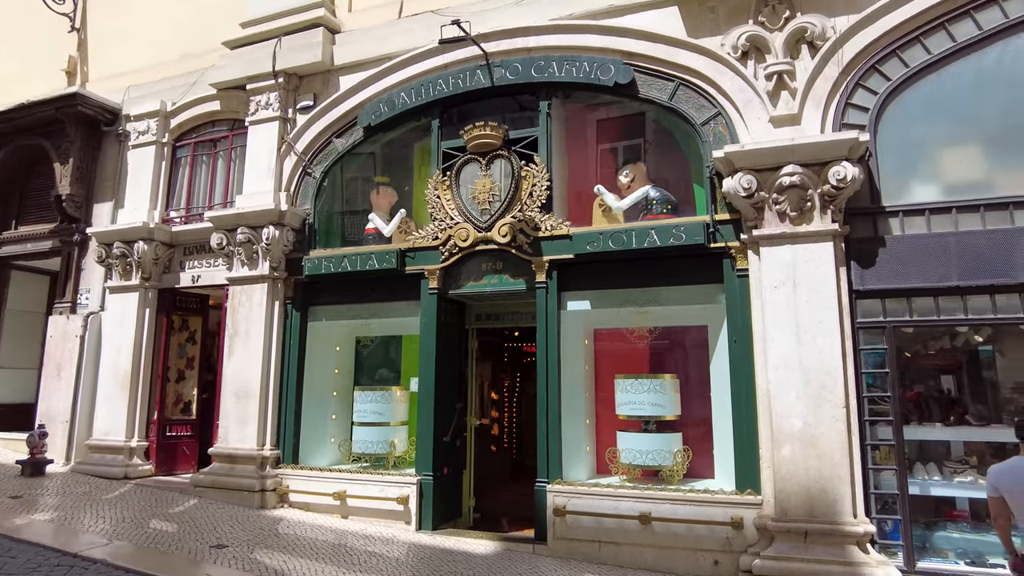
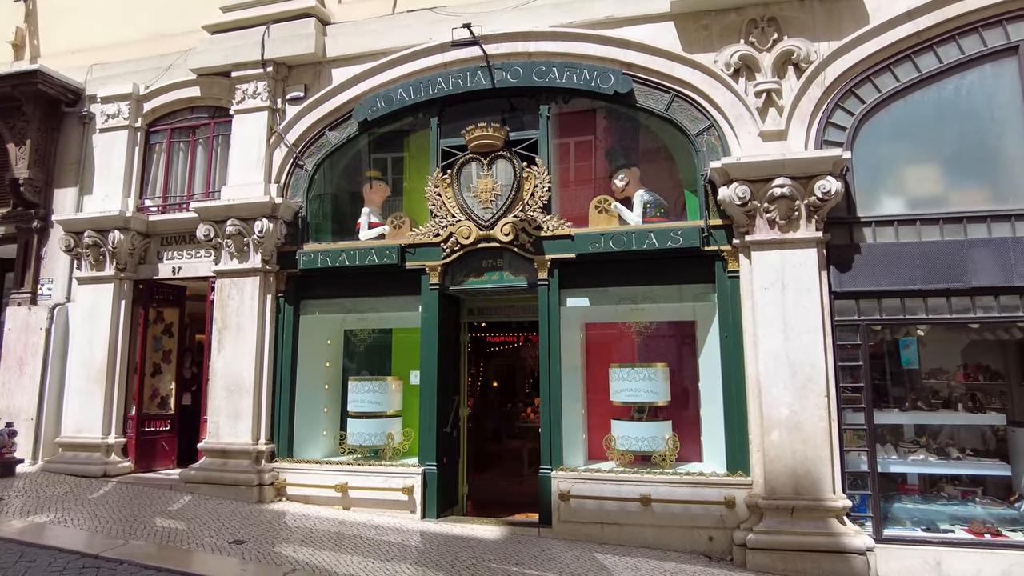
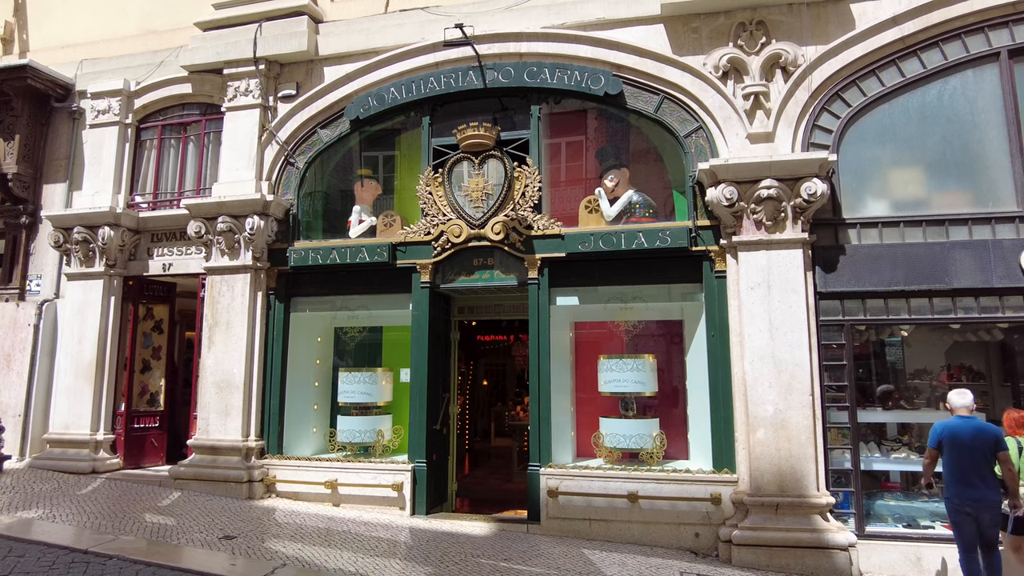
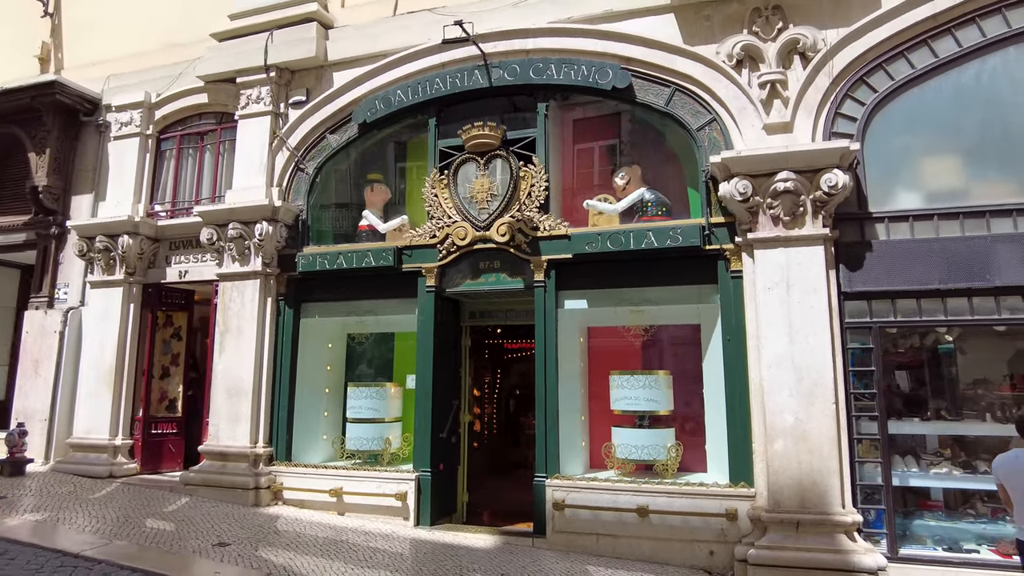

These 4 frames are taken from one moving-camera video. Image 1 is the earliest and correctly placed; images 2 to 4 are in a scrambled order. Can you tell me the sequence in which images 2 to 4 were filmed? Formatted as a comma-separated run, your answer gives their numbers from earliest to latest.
4, 2, 3
